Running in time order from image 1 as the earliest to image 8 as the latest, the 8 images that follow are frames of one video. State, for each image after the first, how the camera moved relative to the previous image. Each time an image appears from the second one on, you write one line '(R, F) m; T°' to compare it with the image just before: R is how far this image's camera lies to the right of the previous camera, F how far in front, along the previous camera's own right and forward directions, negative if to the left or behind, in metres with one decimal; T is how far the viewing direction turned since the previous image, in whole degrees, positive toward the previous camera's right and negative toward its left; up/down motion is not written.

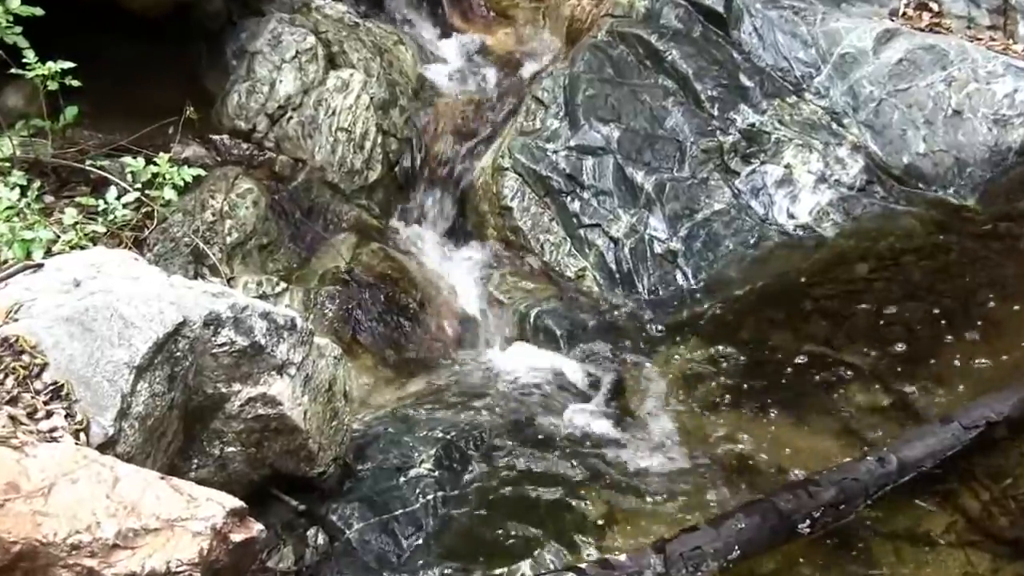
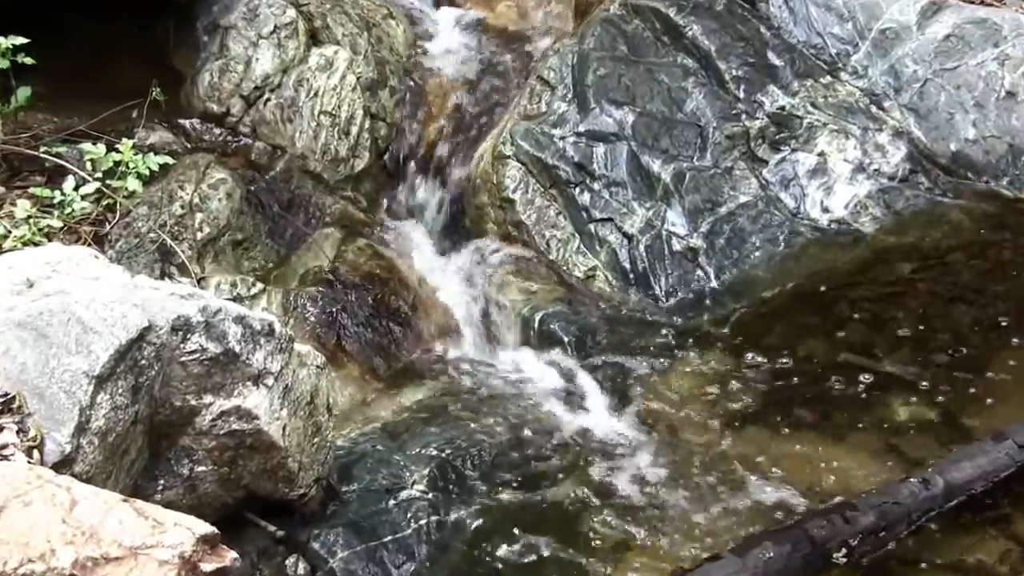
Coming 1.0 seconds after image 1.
(0.0, +0.7) m; 0°
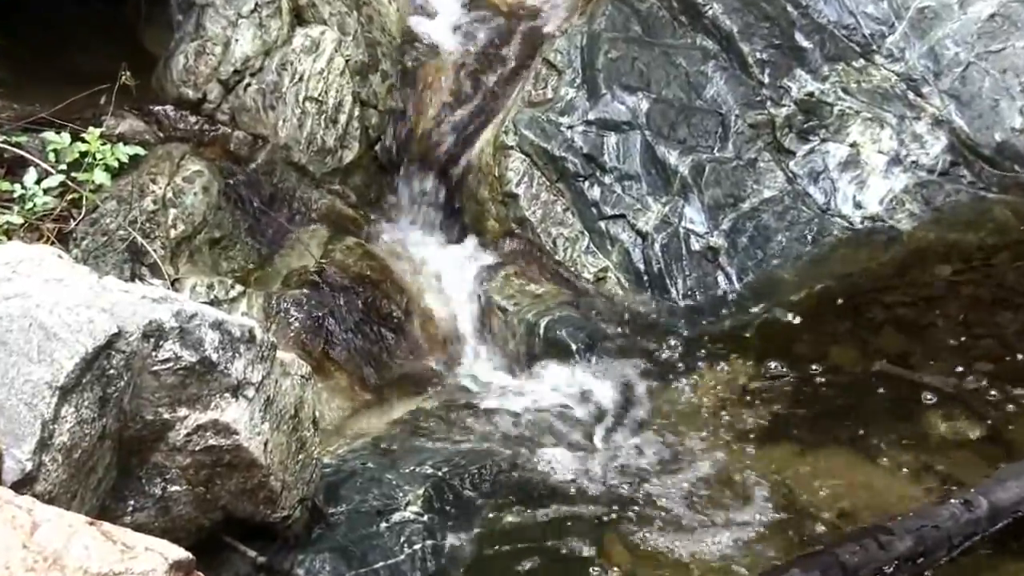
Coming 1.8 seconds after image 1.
(0.0, +0.5) m; 0°
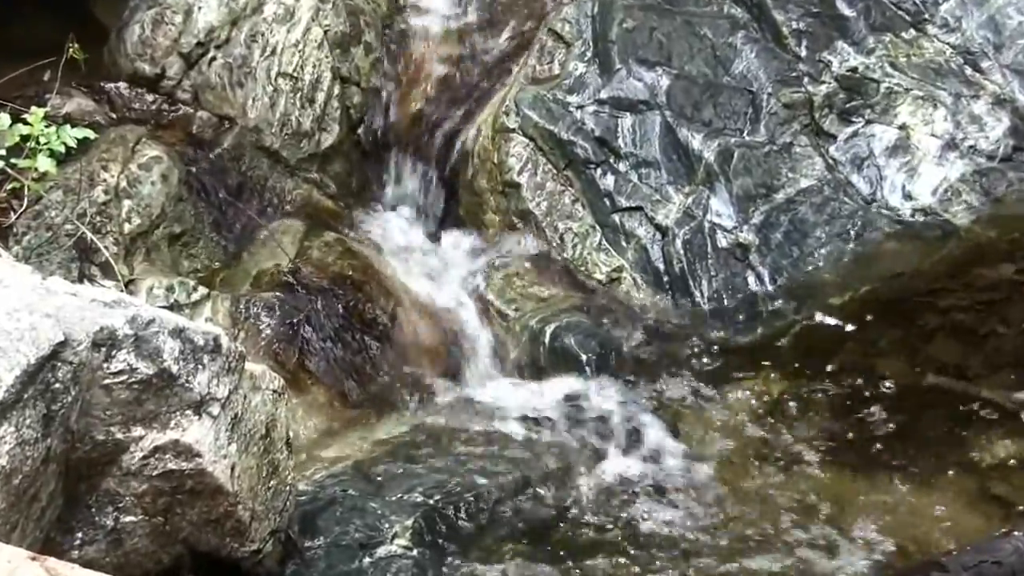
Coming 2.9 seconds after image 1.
(0.0, +0.7) m; 0°
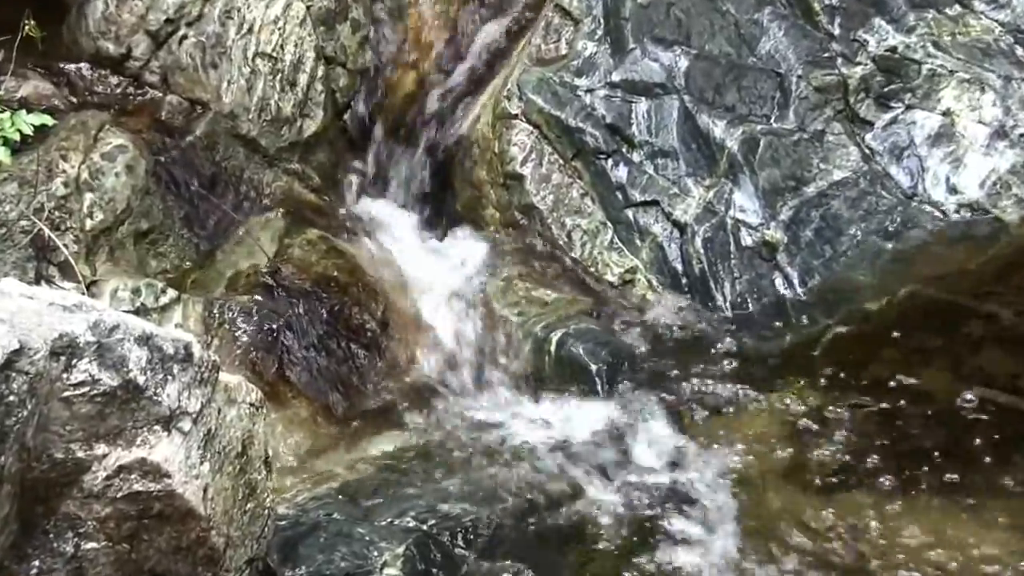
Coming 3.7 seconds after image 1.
(0.0, +0.5) m; 0°
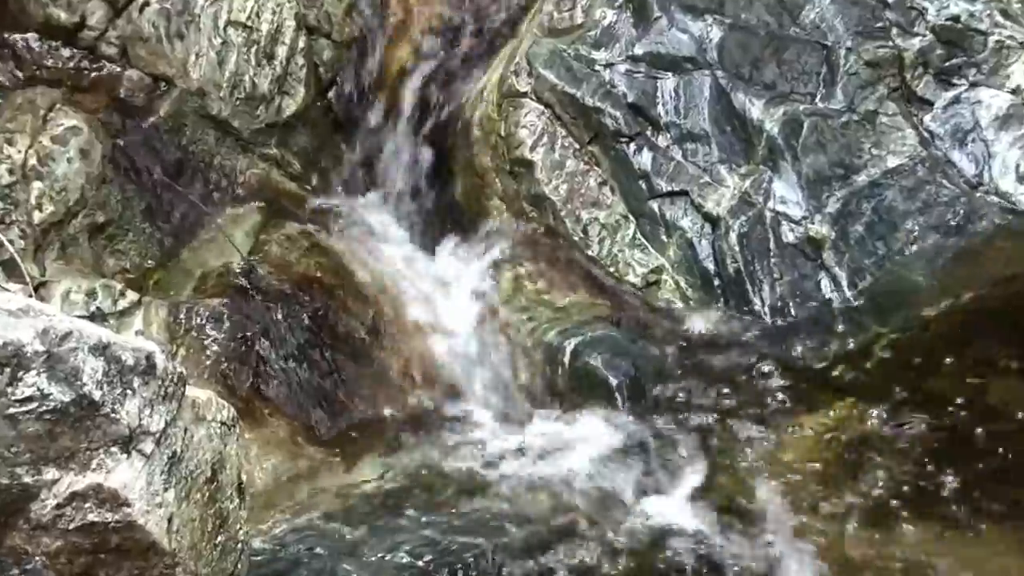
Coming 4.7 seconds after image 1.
(0.0, +0.5) m; 0°
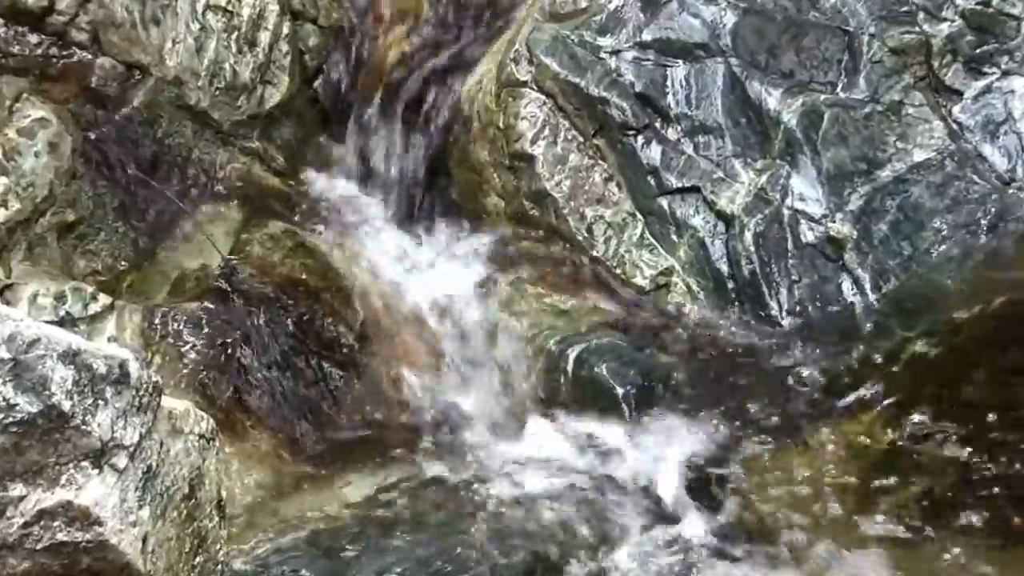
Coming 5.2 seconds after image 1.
(0.0, +0.3) m; 0°
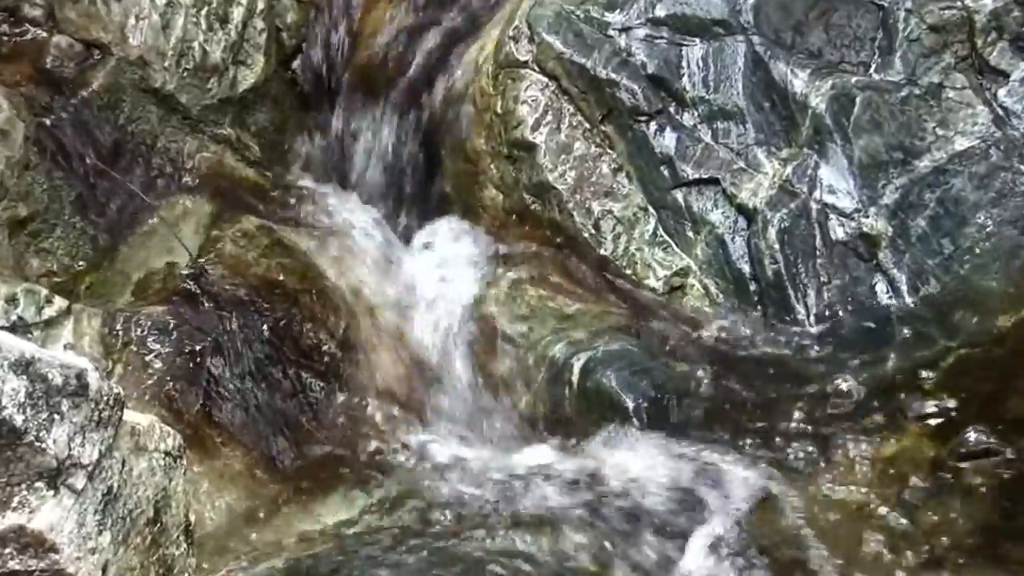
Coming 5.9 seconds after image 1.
(0.0, +0.3) m; 0°
